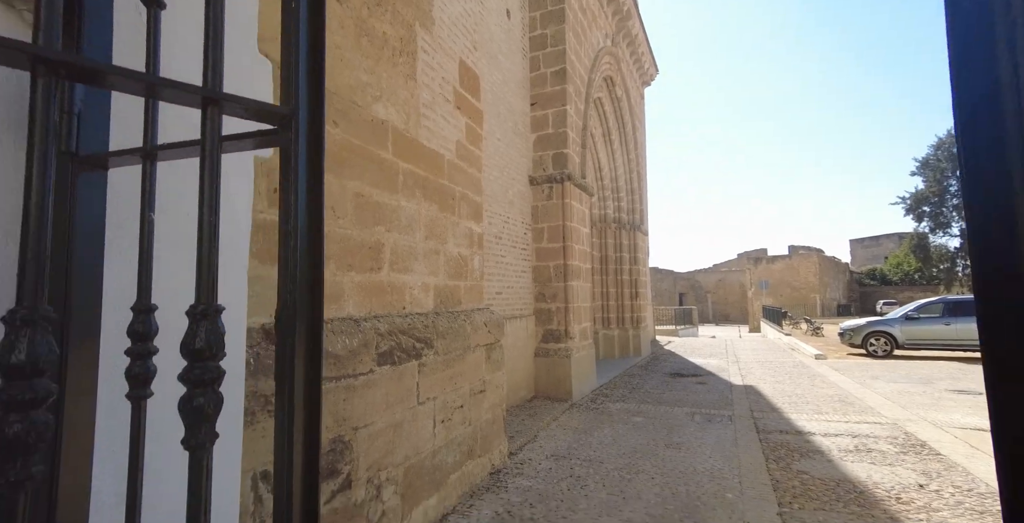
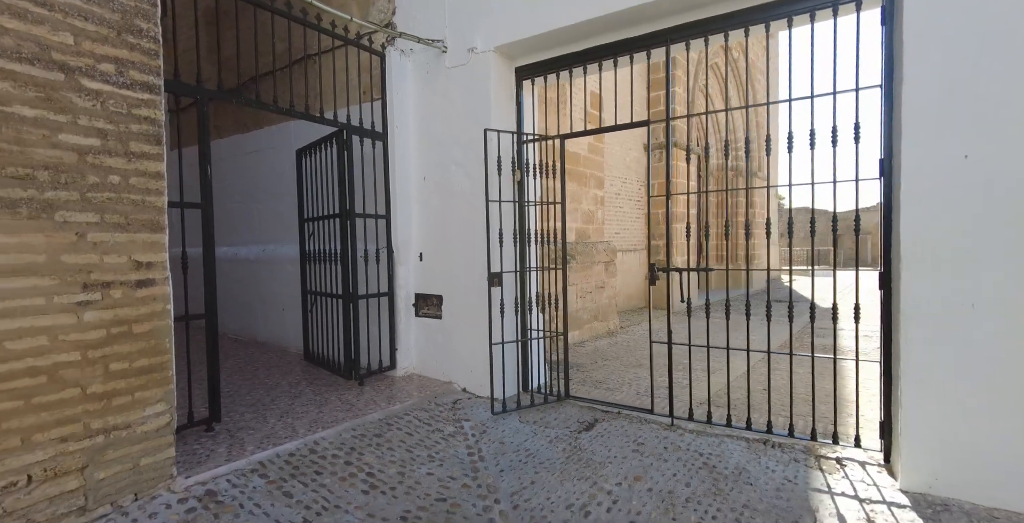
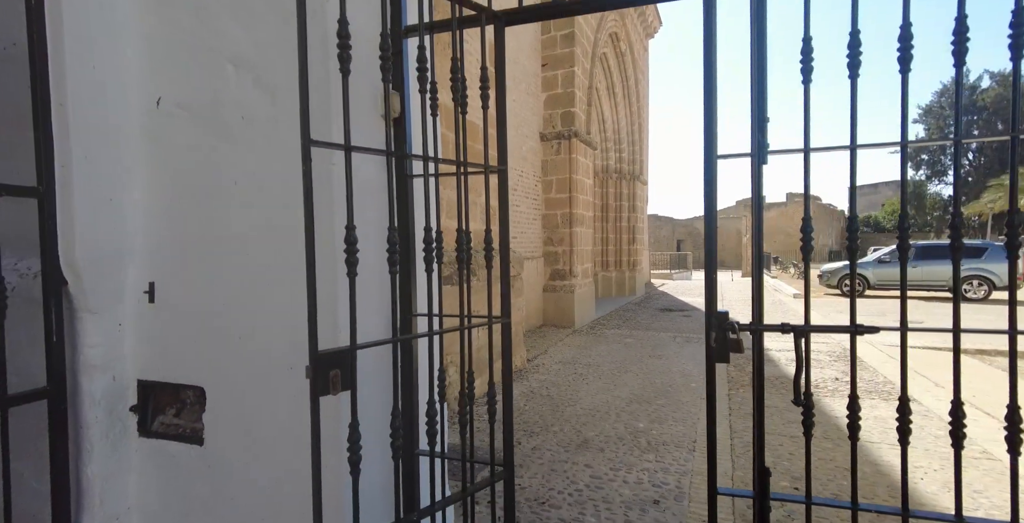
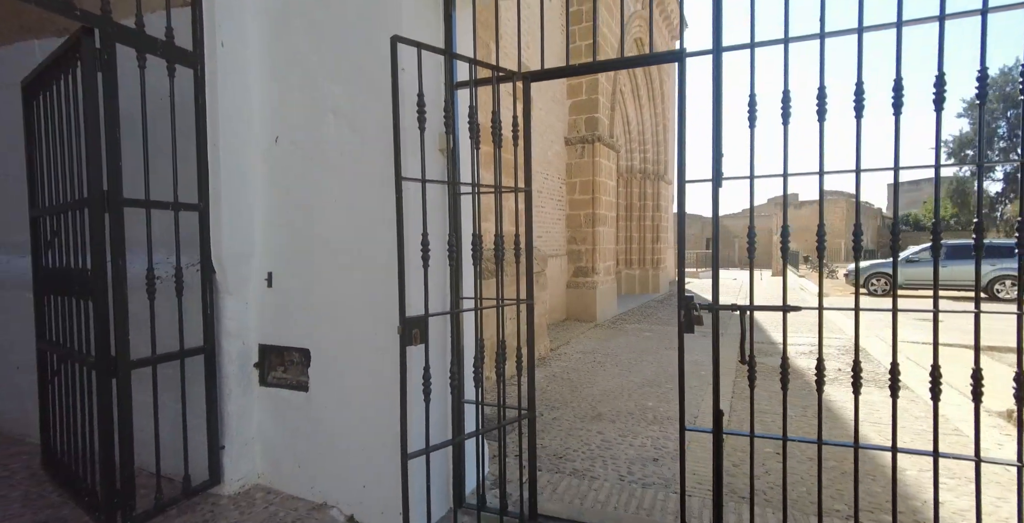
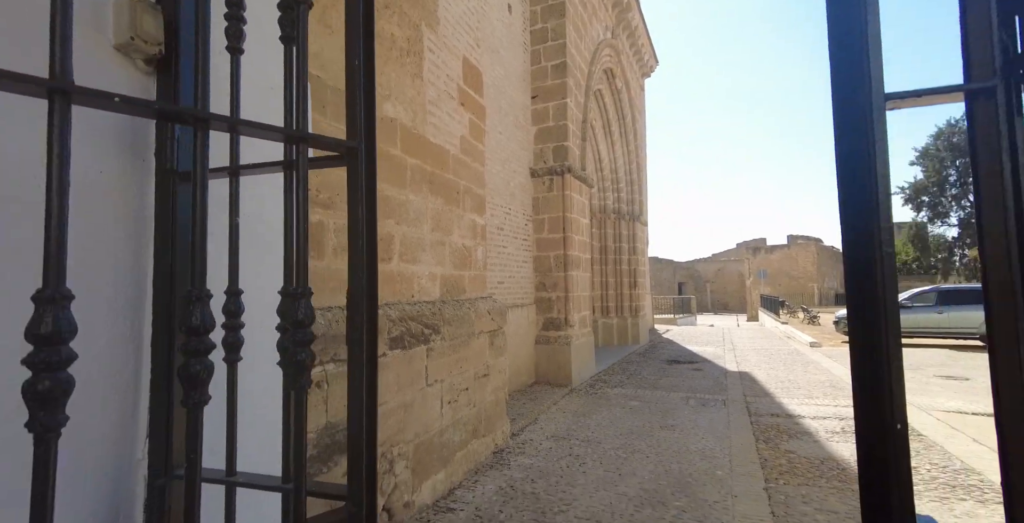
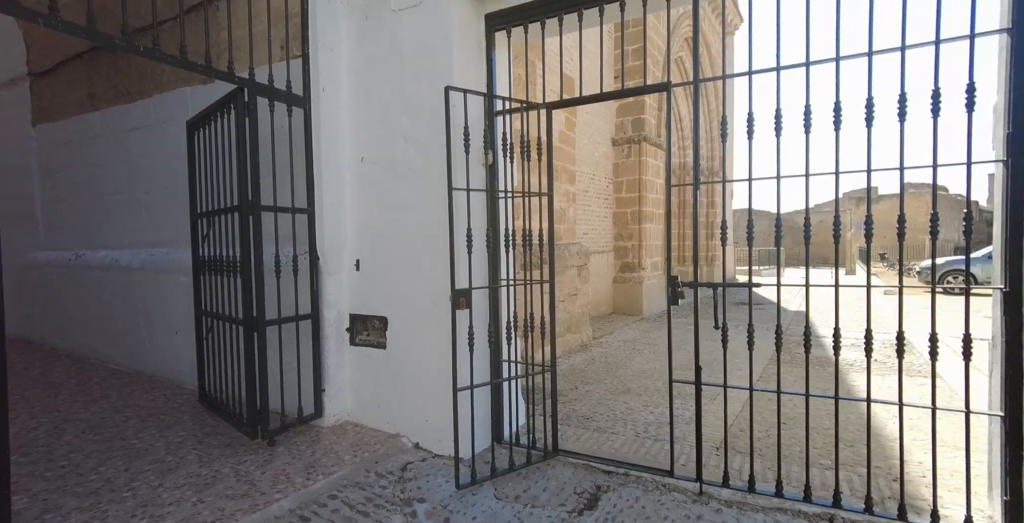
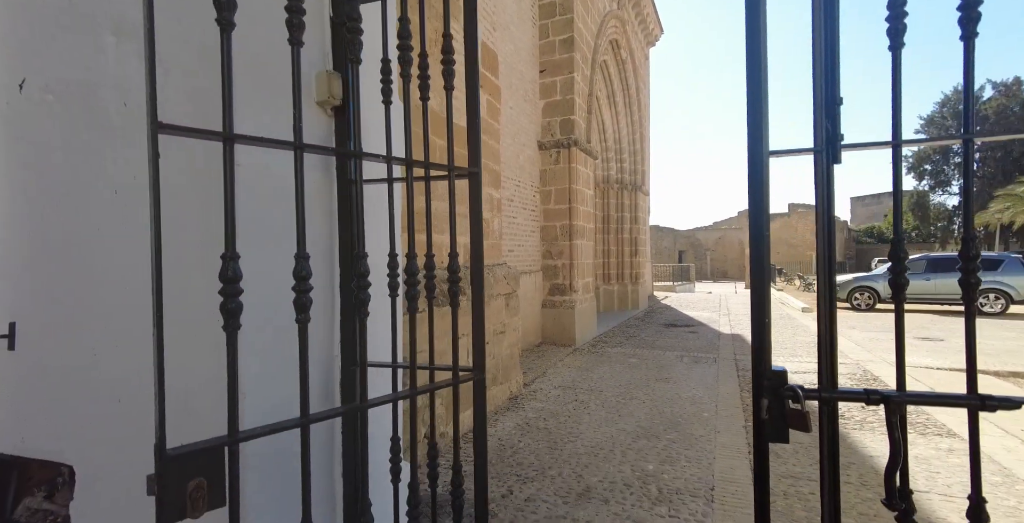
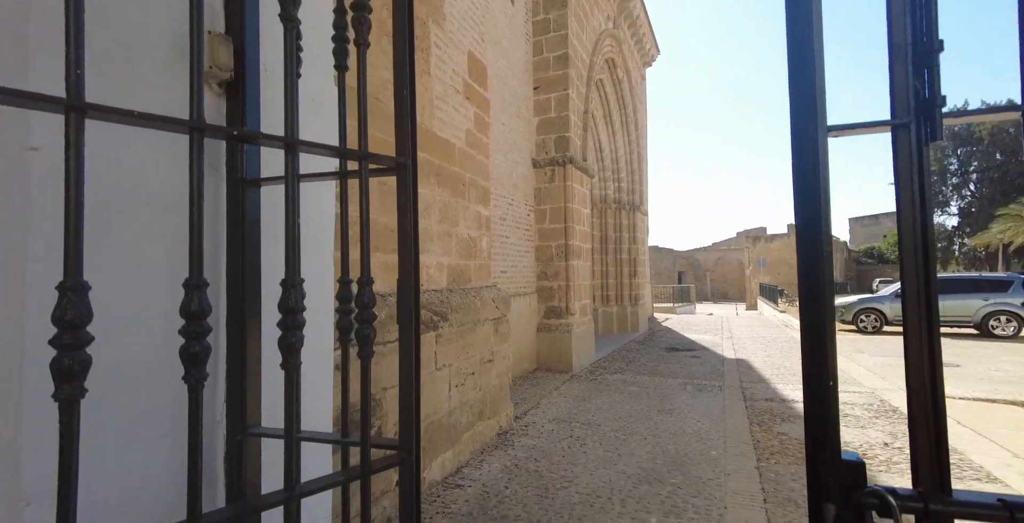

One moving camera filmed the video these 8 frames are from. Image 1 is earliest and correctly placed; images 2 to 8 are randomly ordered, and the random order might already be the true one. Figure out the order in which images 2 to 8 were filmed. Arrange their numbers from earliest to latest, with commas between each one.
5, 8, 7, 3, 4, 6, 2
